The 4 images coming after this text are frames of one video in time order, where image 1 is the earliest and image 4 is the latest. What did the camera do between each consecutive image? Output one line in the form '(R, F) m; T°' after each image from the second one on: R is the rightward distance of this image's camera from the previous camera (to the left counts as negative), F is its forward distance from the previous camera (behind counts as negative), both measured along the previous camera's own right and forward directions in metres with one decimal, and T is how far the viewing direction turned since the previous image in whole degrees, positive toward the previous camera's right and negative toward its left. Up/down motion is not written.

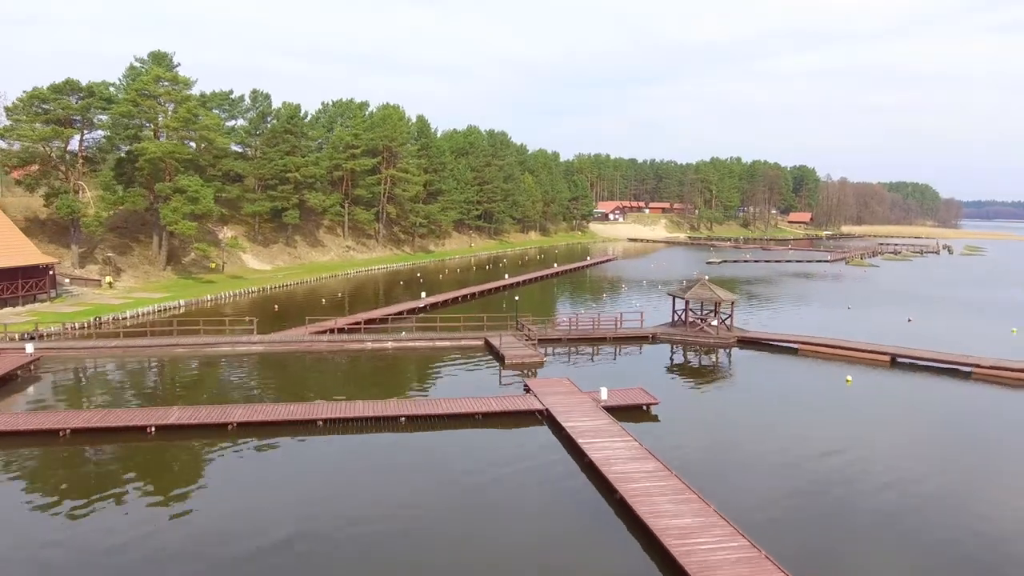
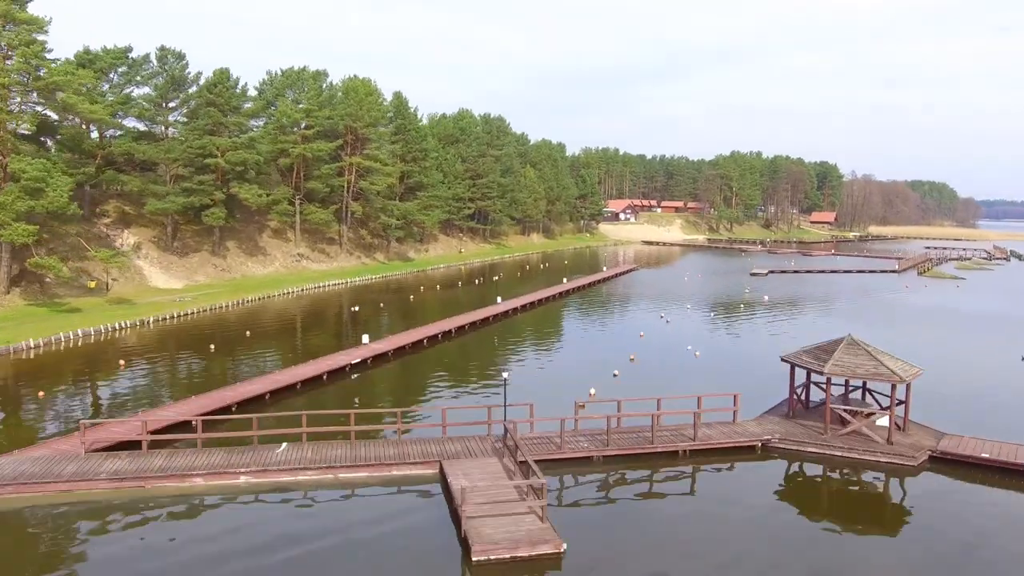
(+0.5, +19.2) m; 0°
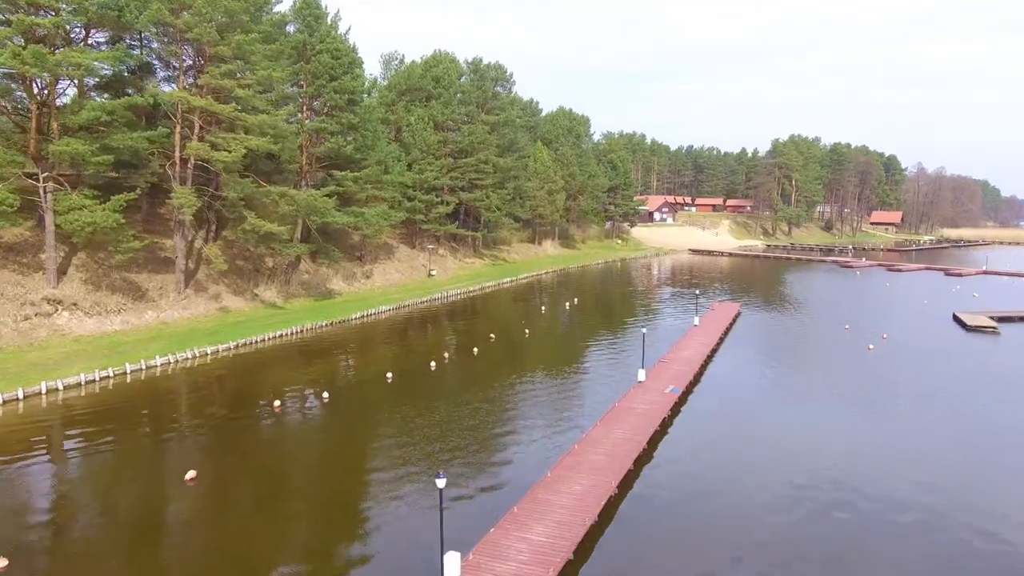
(+0.1, +38.3) m; 0°
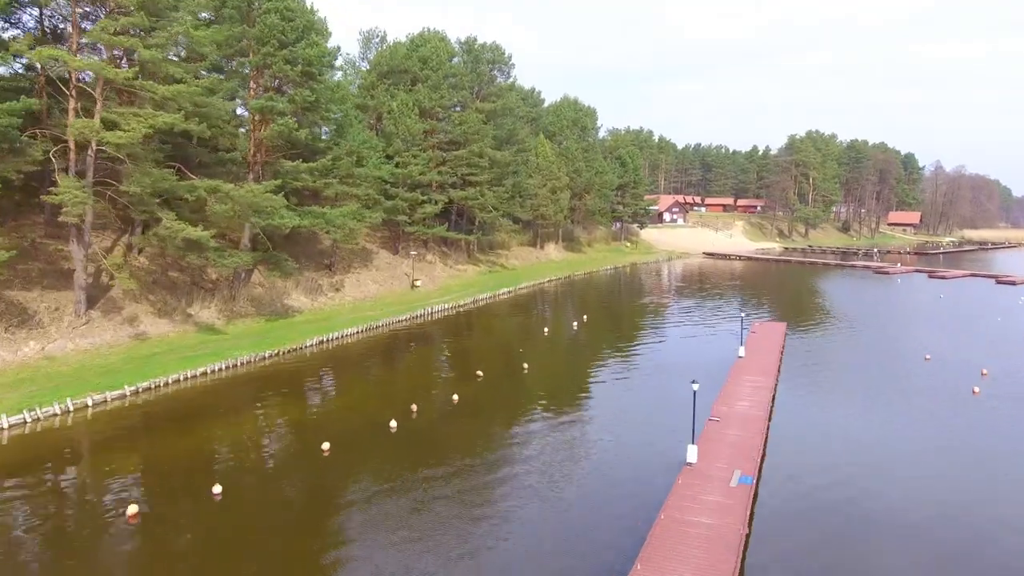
(+0.3, +8.6) m; 0°
